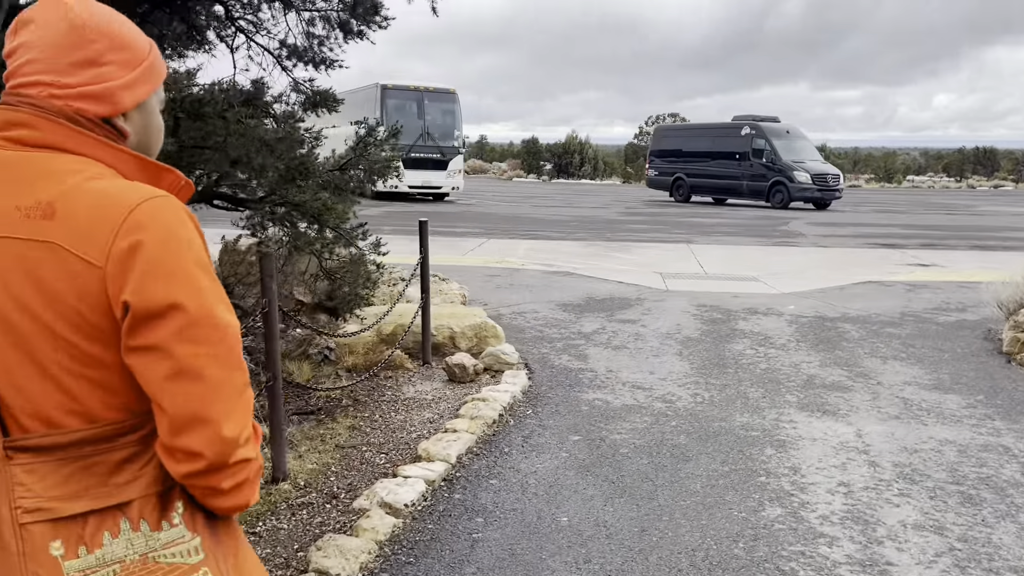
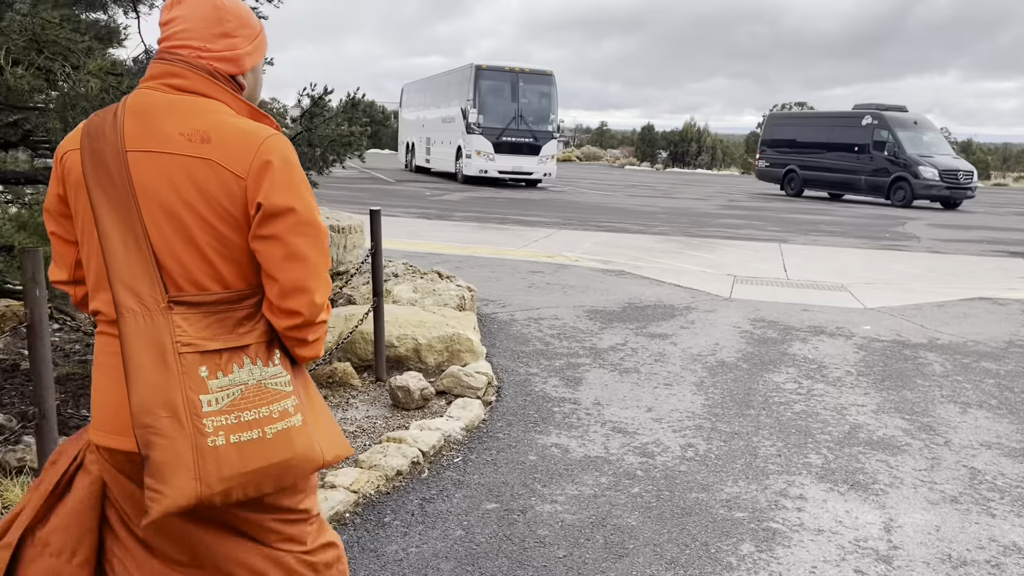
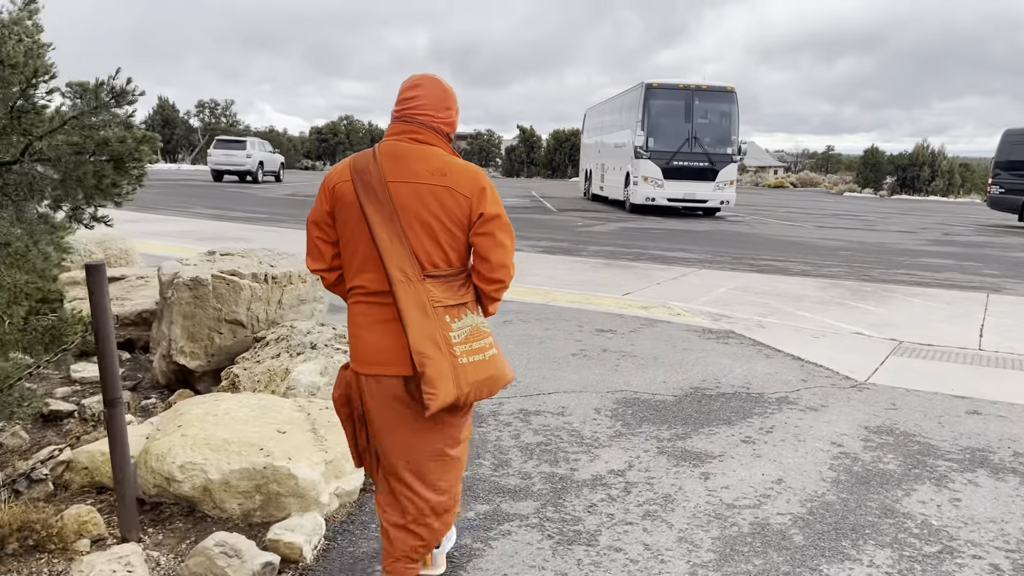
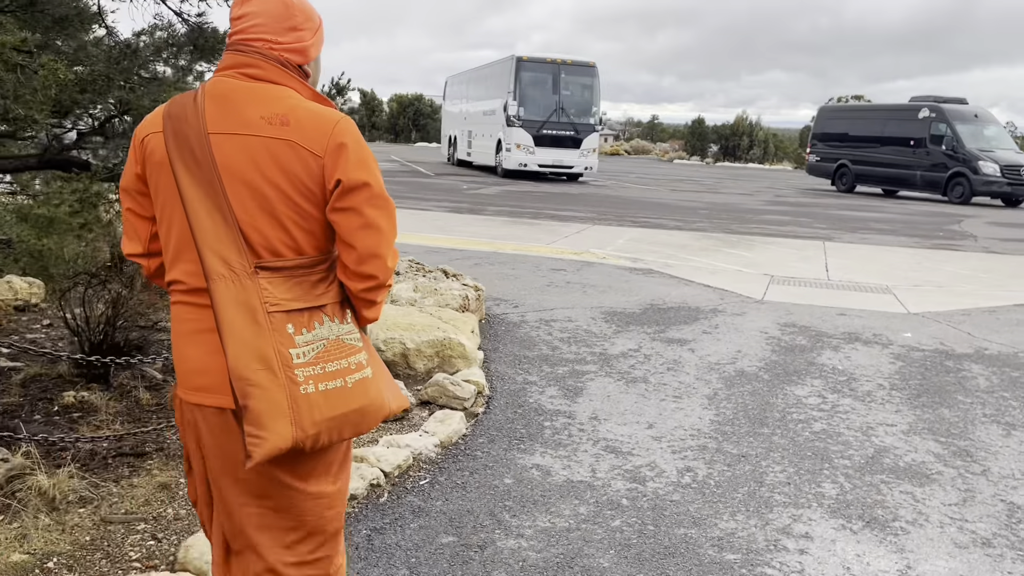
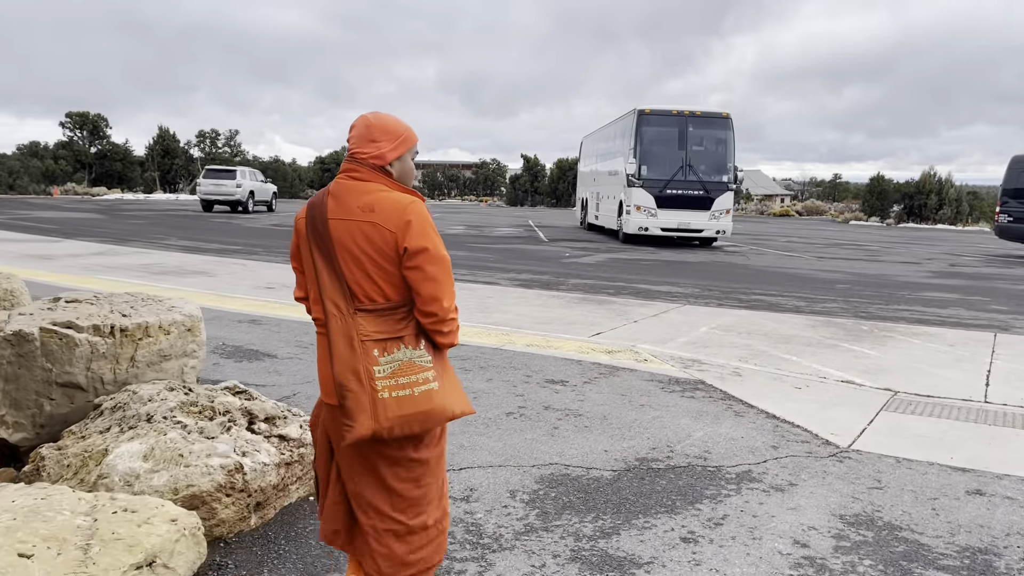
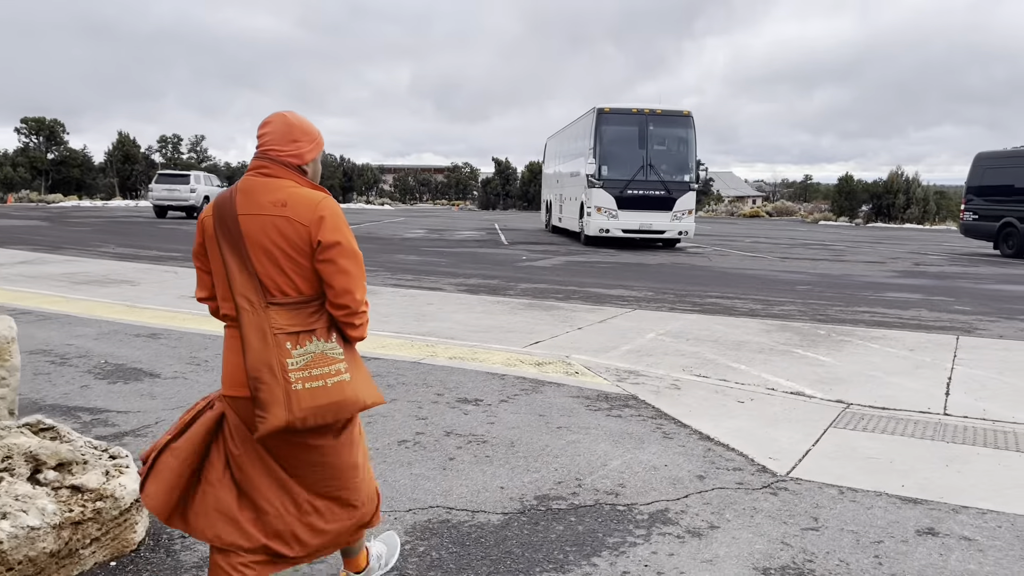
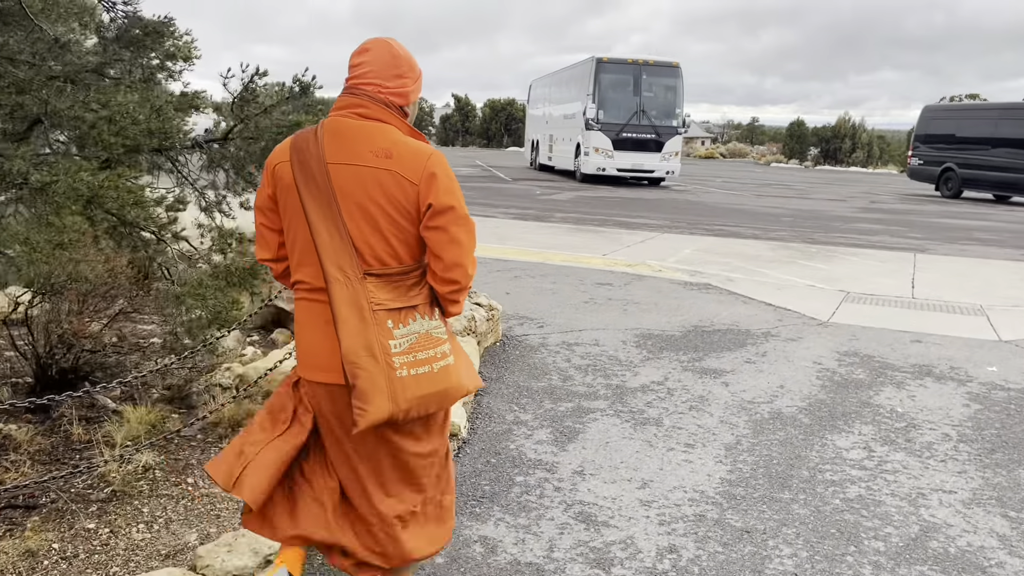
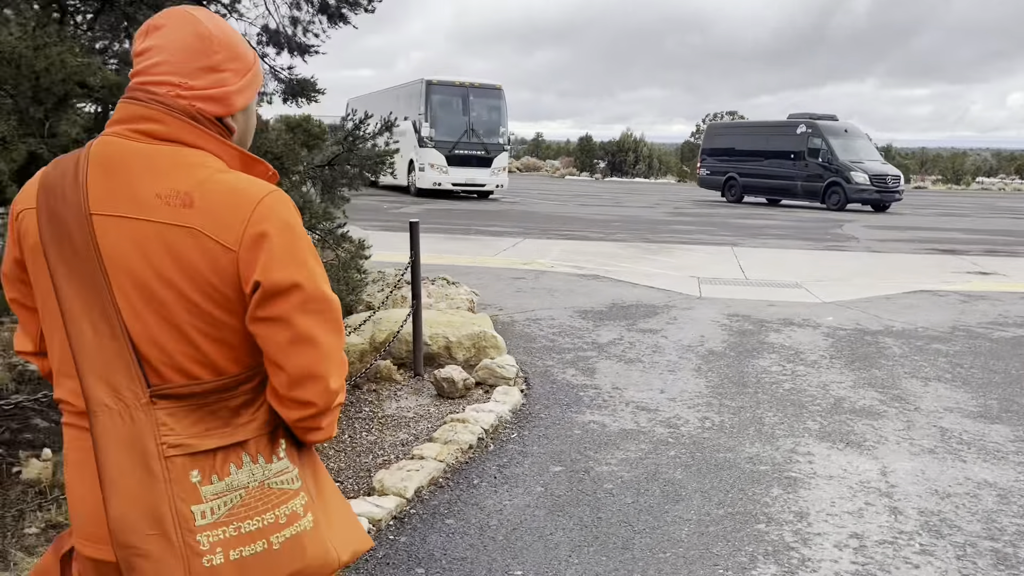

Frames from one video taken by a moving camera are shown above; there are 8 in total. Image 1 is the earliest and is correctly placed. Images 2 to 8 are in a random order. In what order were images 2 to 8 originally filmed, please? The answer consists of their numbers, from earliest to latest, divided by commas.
8, 2, 4, 7, 3, 5, 6
